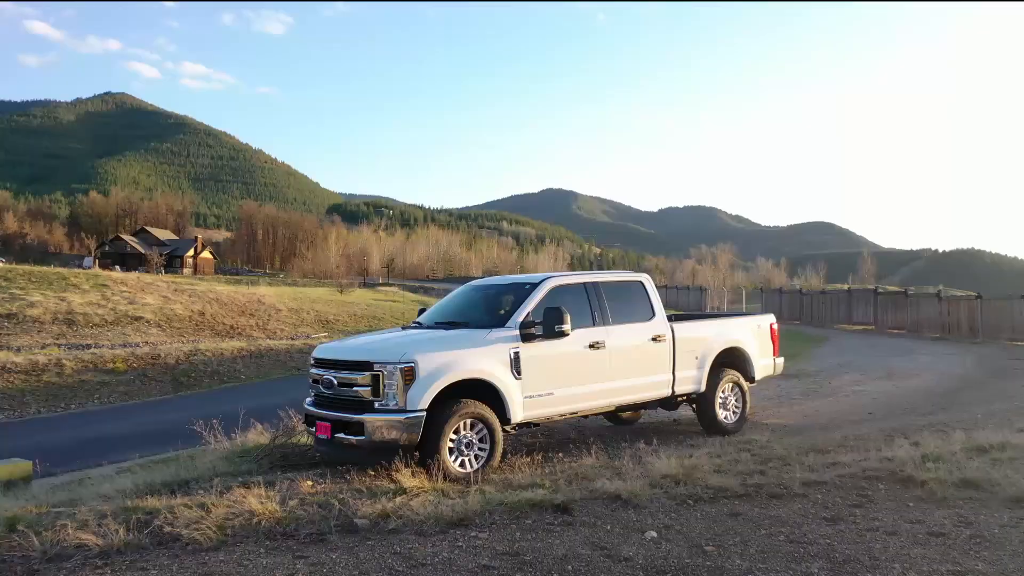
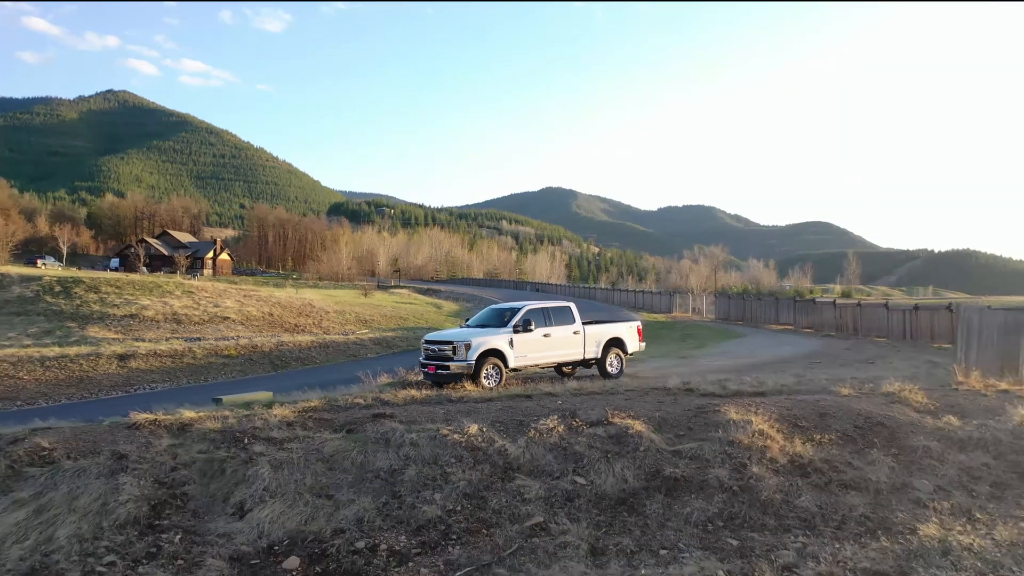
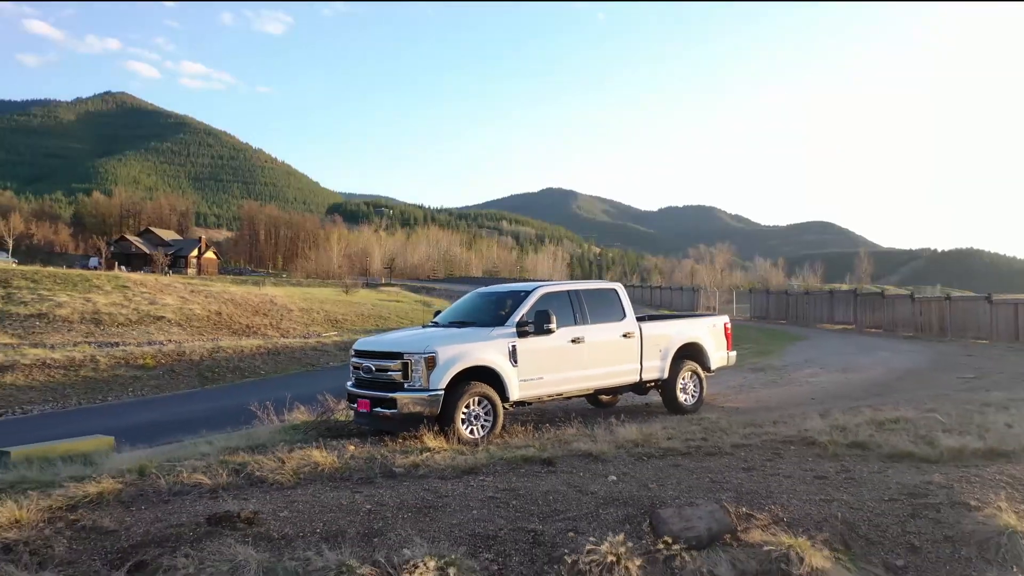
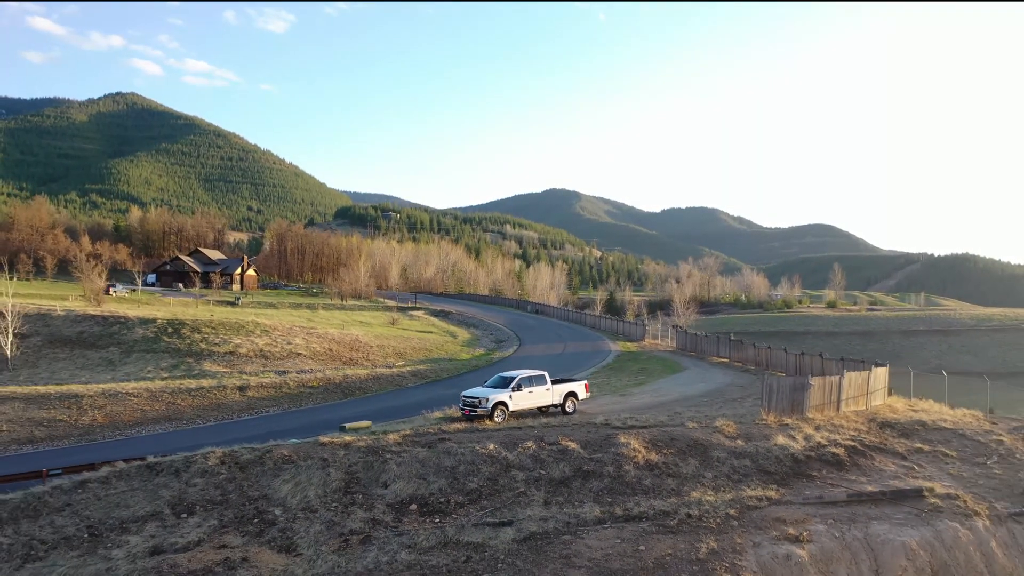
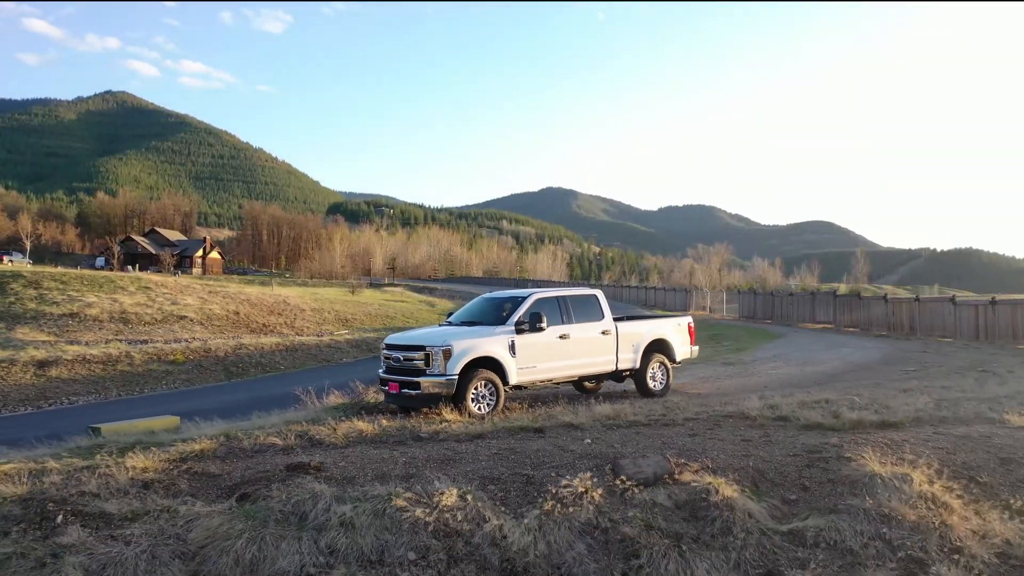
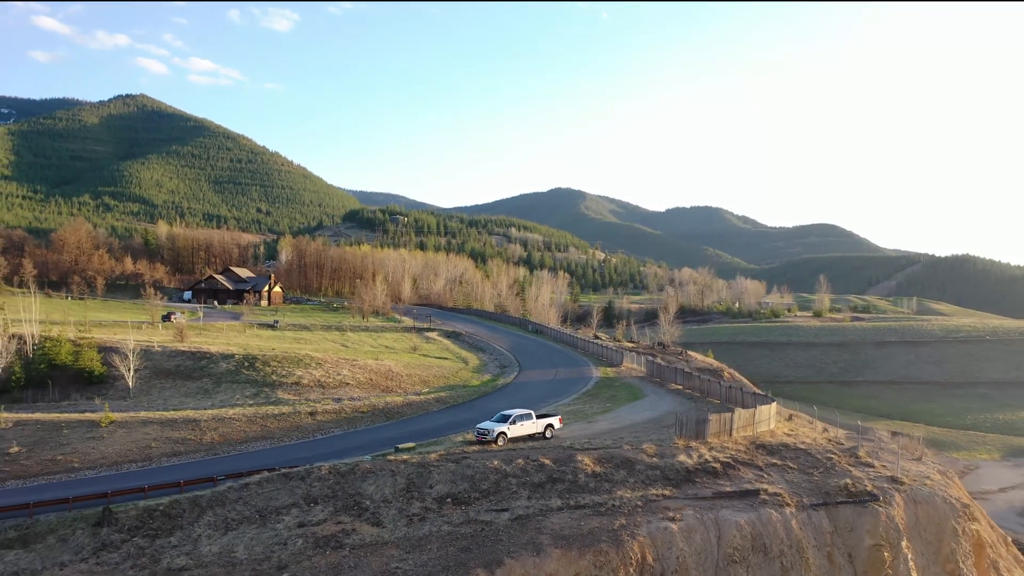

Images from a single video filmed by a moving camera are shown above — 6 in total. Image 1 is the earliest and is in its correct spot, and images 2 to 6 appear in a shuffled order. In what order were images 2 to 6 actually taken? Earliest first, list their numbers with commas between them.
3, 5, 2, 4, 6
